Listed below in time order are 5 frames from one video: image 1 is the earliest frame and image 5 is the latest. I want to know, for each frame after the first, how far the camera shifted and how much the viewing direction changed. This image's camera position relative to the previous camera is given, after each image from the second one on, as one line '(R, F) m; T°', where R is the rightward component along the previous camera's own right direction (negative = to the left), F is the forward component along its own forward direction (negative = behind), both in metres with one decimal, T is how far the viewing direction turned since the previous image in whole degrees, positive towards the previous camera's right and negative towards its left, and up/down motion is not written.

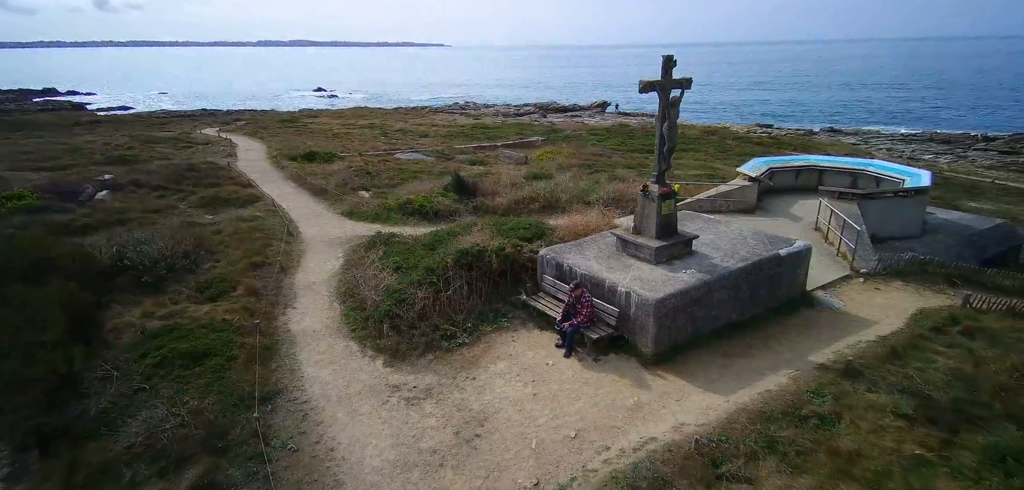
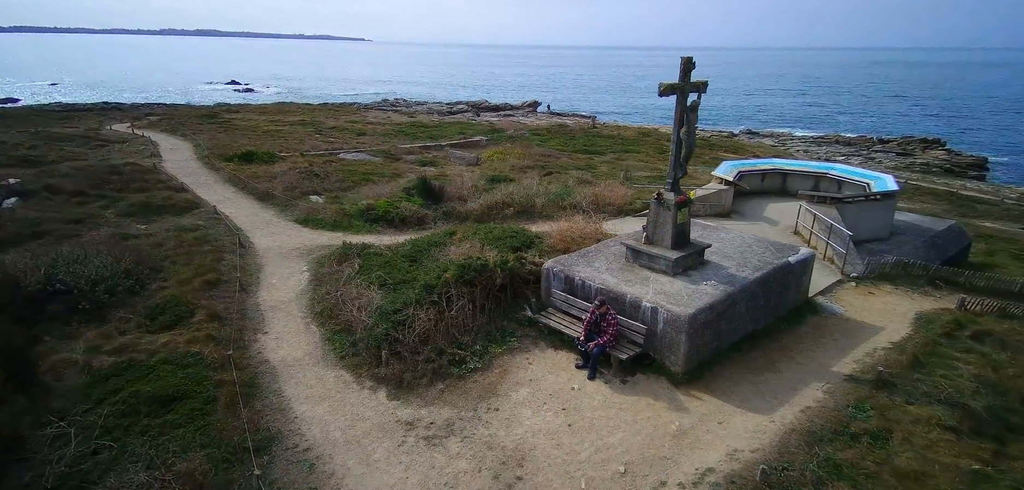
(-0.9, +0.6) m; +7°
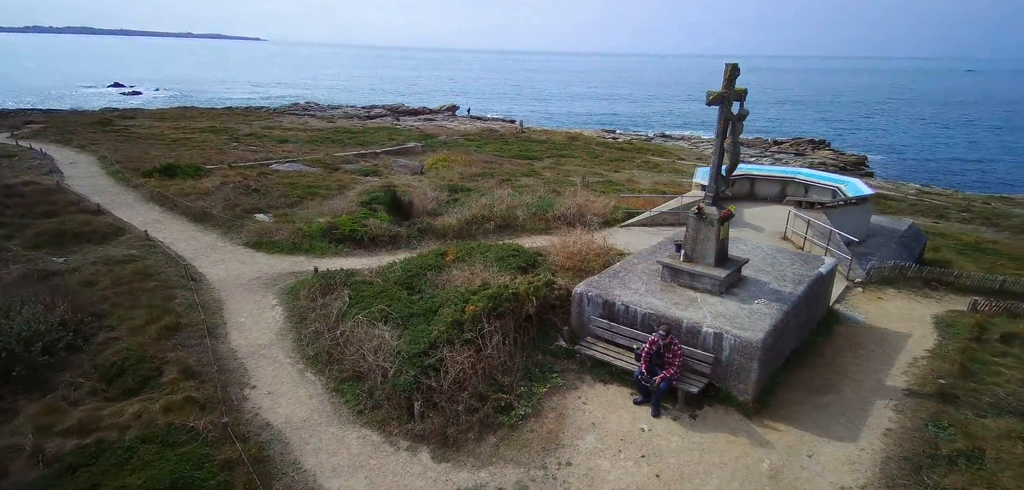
(-1.3, +0.7) m; +8°
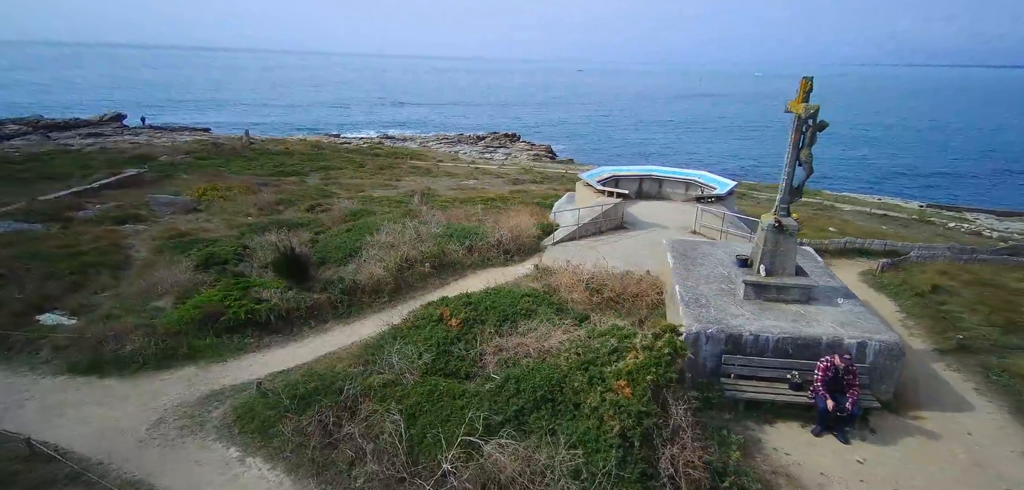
(-3.9, +2.2) m; +27°
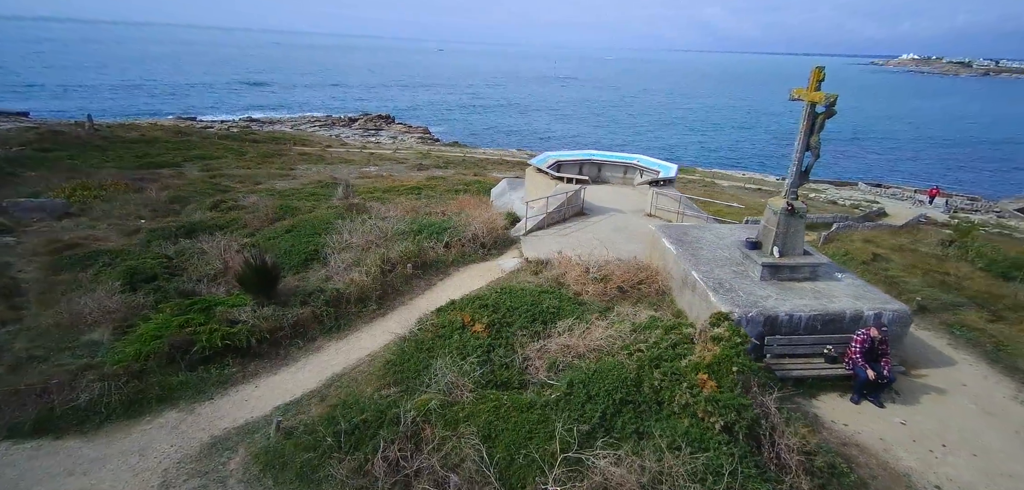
(-1.9, +0.5) m; +11°
